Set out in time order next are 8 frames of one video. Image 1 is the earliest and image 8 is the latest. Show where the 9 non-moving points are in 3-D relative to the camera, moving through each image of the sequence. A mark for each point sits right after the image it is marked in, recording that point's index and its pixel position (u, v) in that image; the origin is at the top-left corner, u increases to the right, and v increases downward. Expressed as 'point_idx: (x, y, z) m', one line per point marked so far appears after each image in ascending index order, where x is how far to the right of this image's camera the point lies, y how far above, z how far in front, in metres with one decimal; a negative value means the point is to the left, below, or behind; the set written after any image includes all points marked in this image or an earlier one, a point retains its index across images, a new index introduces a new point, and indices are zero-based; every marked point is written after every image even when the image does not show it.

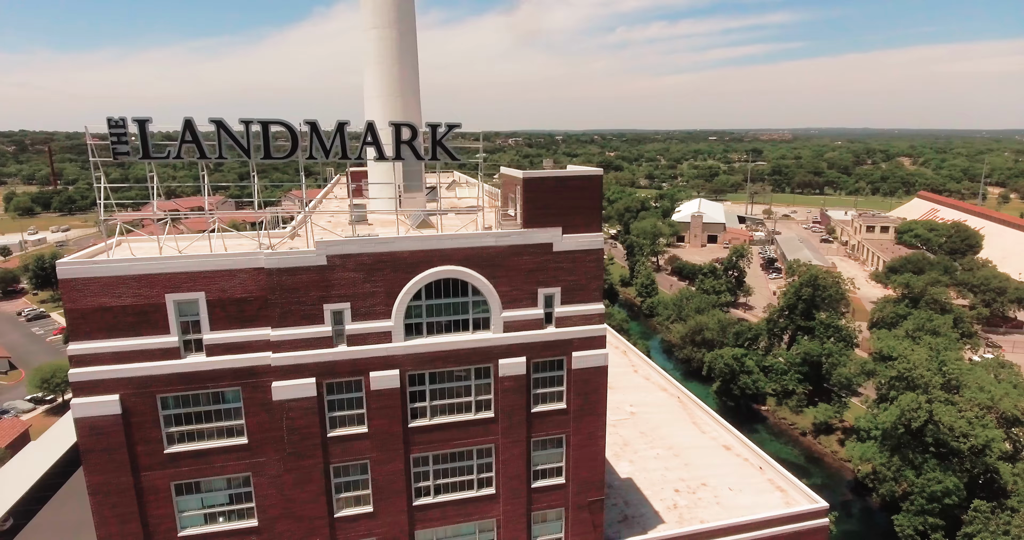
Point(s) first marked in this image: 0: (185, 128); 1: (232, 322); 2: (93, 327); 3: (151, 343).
0: (-10.4, +4.6, +17.5) m
1: (-9.3, -1.7, +18.1) m
2: (-13.4, -1.8, +17.3) m
3: (-11.8, -2.4, +17.6) m
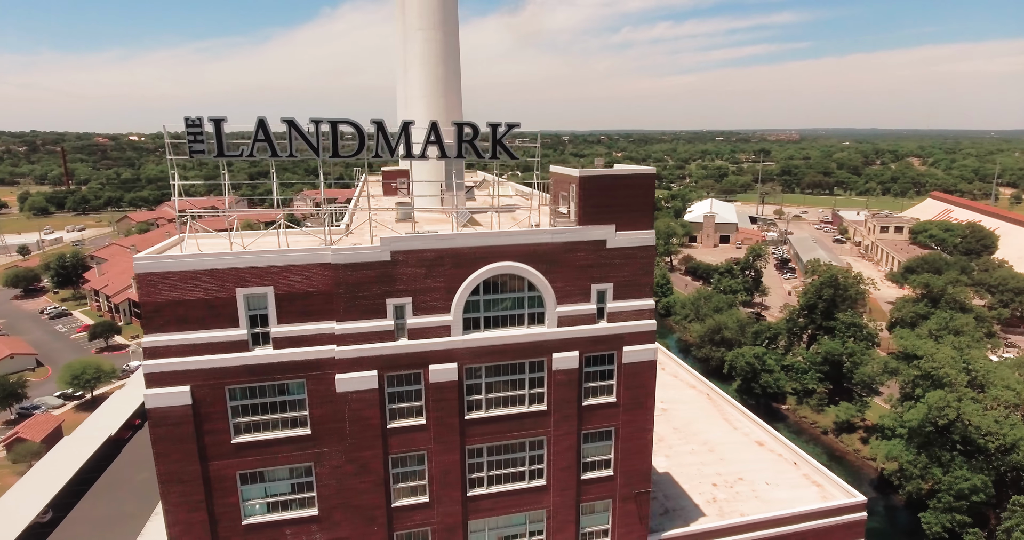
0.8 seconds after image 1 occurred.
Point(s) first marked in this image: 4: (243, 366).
0: (-8.4, +4.8, +18.1) m
1: (-7.3, -1.6, +18.7) m
2: (-11.4, -1.6, +17.9) m
3: (-9.8, -2.2, +18.2) m
4: (-9.2, -3.3, +18.4) m
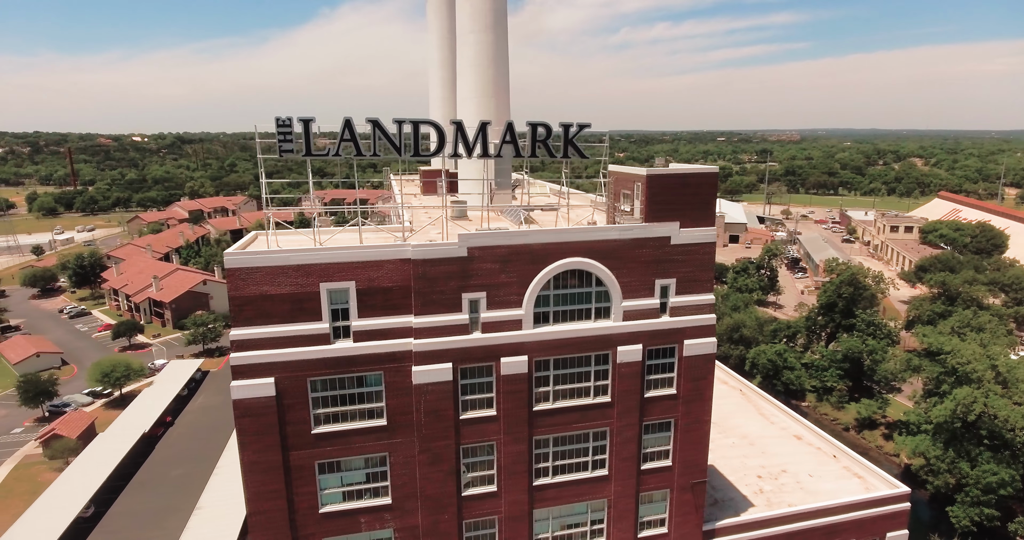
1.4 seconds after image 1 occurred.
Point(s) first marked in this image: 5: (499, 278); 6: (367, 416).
0: (-5.8, +4.9, +18.7) m
1: (-4.7, -1.4, +19.3) m
2: (-8.9, -1.5, +18.5) m
3: (-7.2, -2.1, +18.8) m
4: (-6.6, -3.1, +19.0) m
5: (-0.5, -0.3, +19.8) m
6: (-5.4, -5.4, +20.0) m
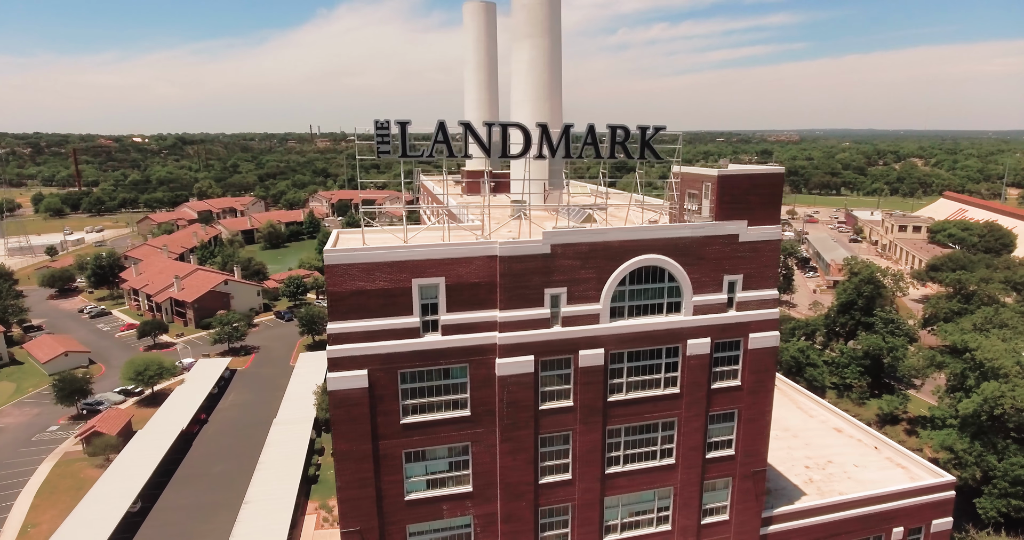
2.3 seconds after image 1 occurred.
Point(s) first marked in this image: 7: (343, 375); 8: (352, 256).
0: (-2.8, +5.1, +19.5) m
1: (-1.7, -1.3, +20.1) m
2: (-5.8, -1.4, +19.3) m
3: (-4.2, -1.9, +19.7) m
4: (-3.5, -3.0, +19.9) m
5: (+2.6, -0.2, +20.7) m
6: (-2.3, -5.3, +20.8) m
7: (-6.1, -3.8, +19.5) m
8: (-5.6, +0.5, +18.9) m
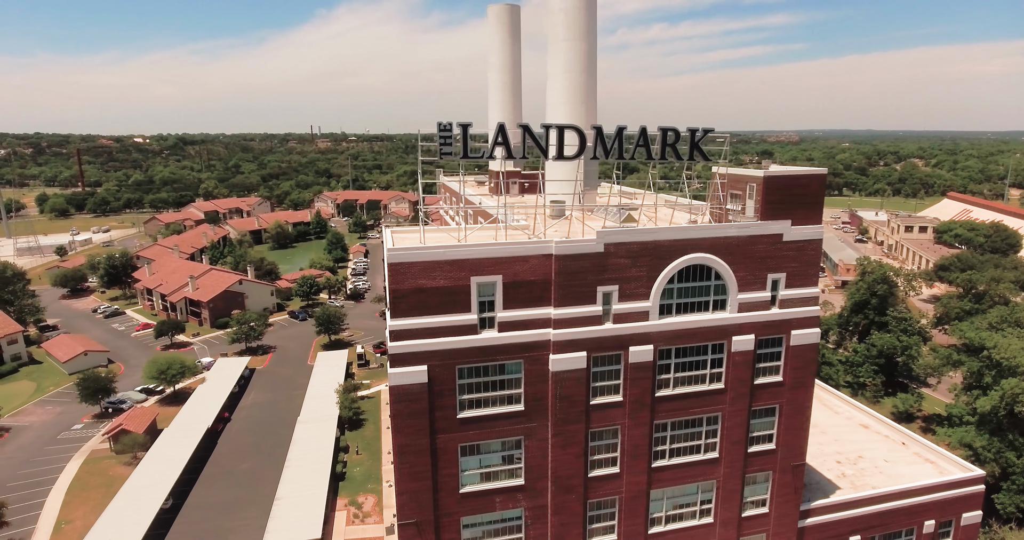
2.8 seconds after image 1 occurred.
0: (-0.7, +5.1, +20.1) m
1: (+0.4, -1.2, +20.7) m
2: (-3.7, -1.3, +19.9) m
3: (-2.1, -1.9, +20.2) m
4: (-1.5, -2.9, +20.4) m
5: (+4.6, -0.1, +21.2) m
6: (-0.2, -5.2, +21.4) m
7: (-4.0, -3.7, +20.0) m
8: (-3.5, +0.6, +19.5) m
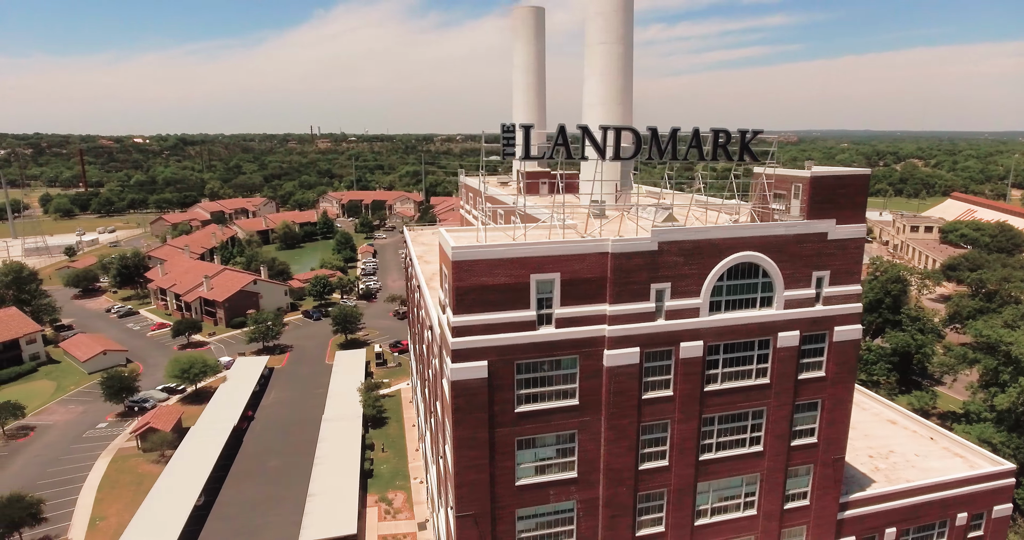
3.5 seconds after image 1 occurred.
0: (+1.5, +5.2, +20.7) m
1: (+2.6, -1.1, +21.3) m
2: (-1.5, -1.2, +20.4) m
3: (+0.1, -1.8, +20.8) m
4: (+0.8, -2.8, +21.0) m
5: (+6.9, 0.0, +21.8) m
6: (+2.0, -5.1, +21.9) m
7: (-1.8, -3.7, +20.5) m
8: (-1.3, +0.6, +20.0) m
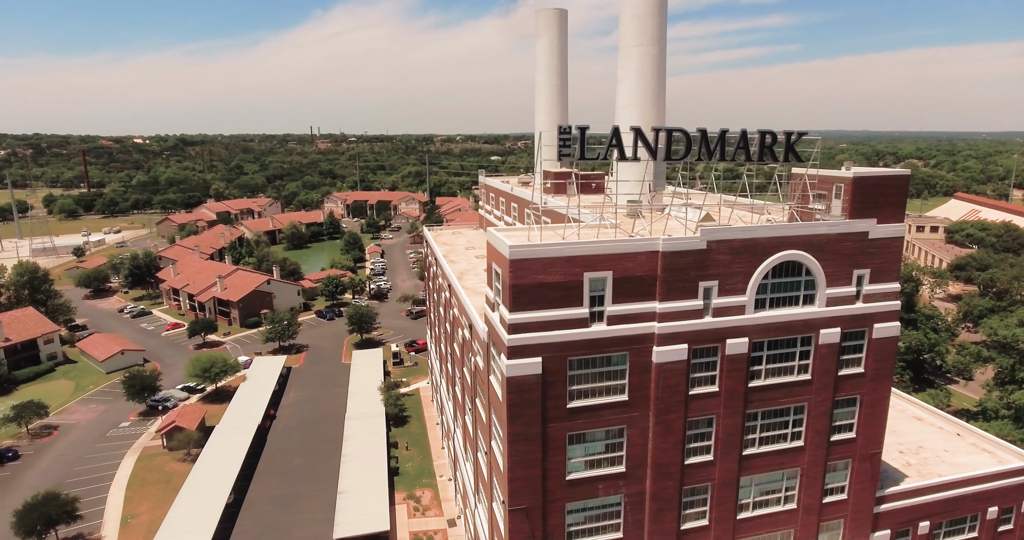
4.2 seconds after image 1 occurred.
0: (+3.6, +5.3, +21.1) m
1: (+4.7, -1.1, +21.7) m
2: (+0.6, -1.1, +20.9) m
3: (+2.2, -1.7, +21.2) m
4: (+2.9, -2.8, +21.4) m
5: (+9.0, +0.1, +22.3) m
6: (+4.1, -5.1, +22.4) m
7: (+0.3, -3.6, +21.0) m
8: (+0.8, +0.7, +20.5) m
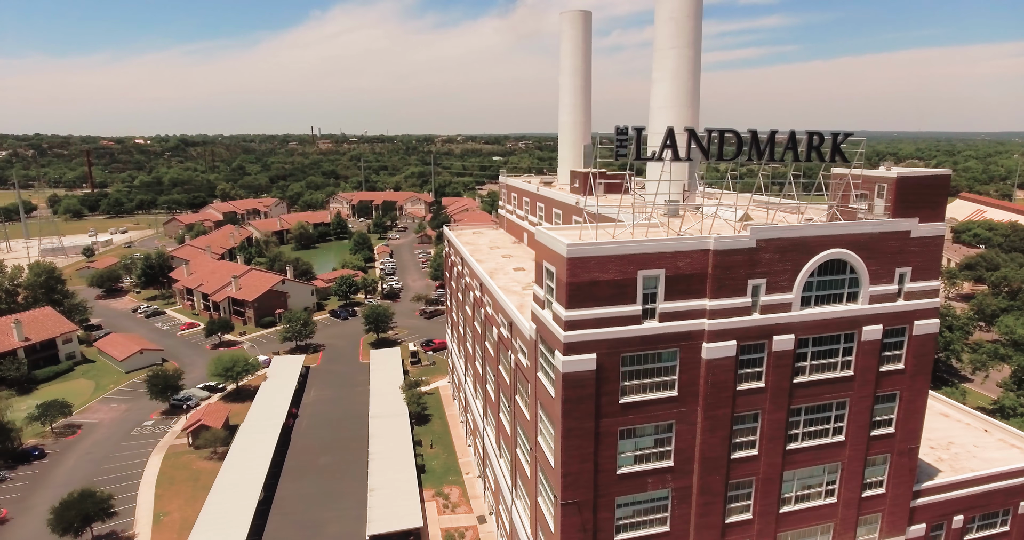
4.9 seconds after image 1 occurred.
0: (+5.8, +5.4, +21.6) m
1: (+6.9, -1.0, +22.2) m
2: (+2.8, -1.1, +21.3) m
3: (+4.4, -1.7, +21.6) m
4: (+5.1, -2.7, +21.9) m
5: (+11.1, +0.1, +22.8) m
6: (+6.3, -5.0, +22.8) m
7: (+2.5, -3.5, +21.4) m
8: (+3.0, +0.8, +20.9) m
